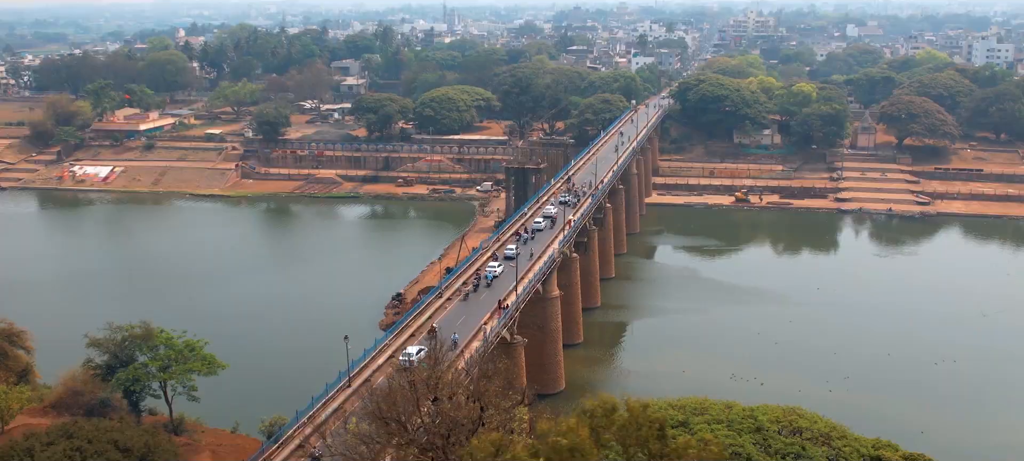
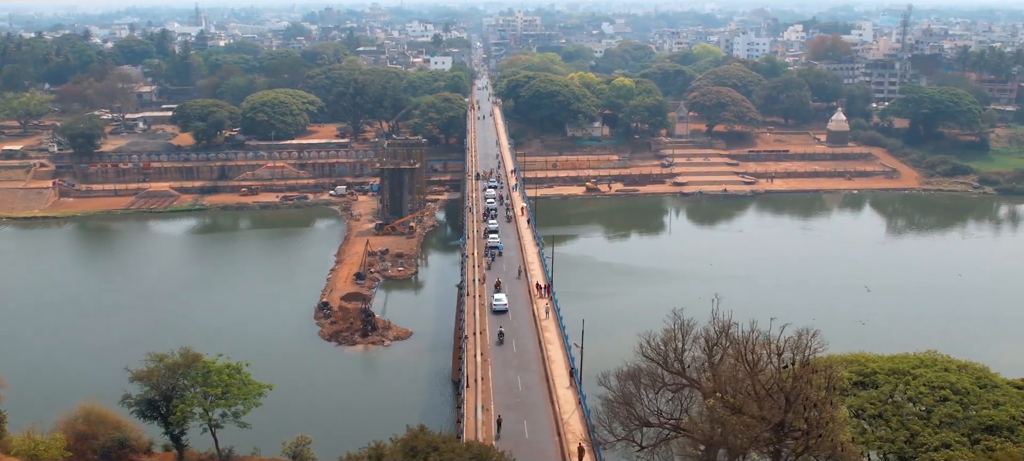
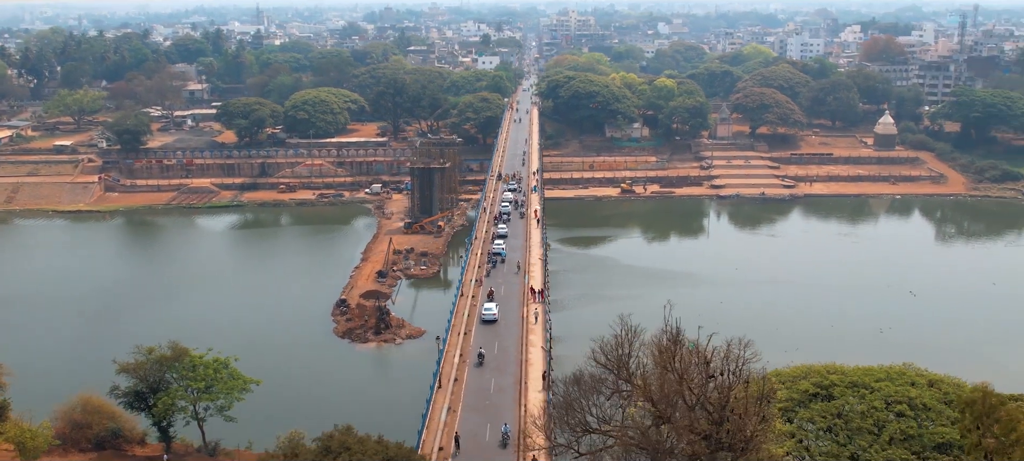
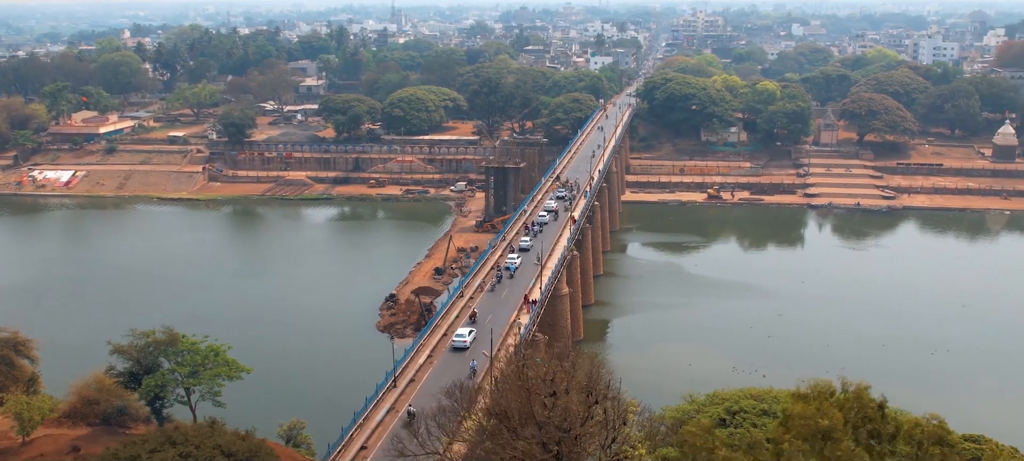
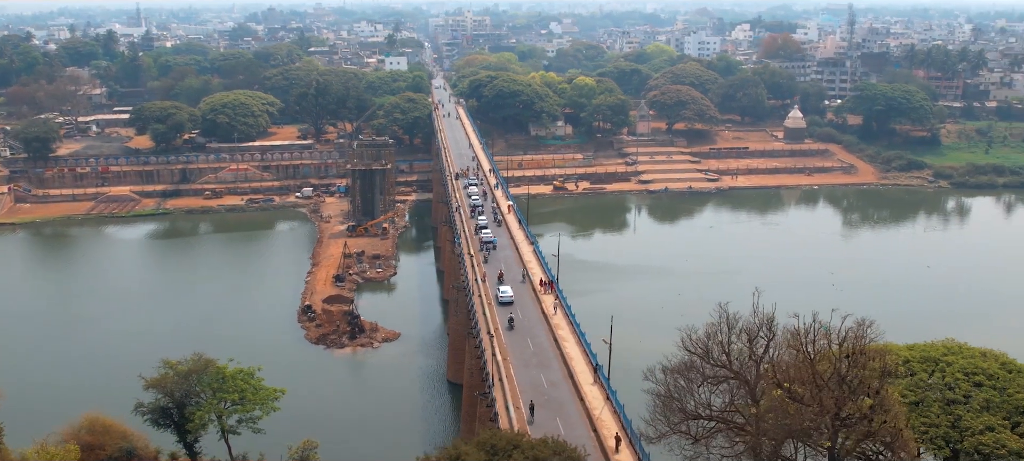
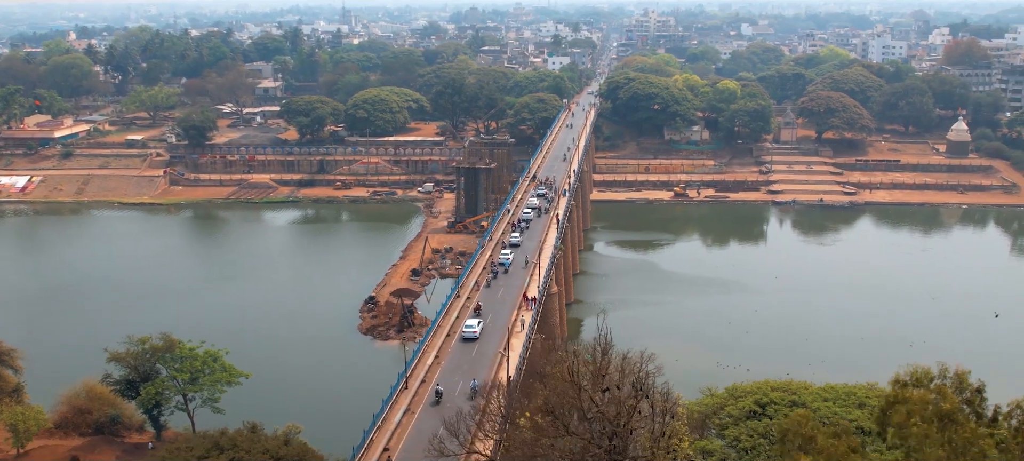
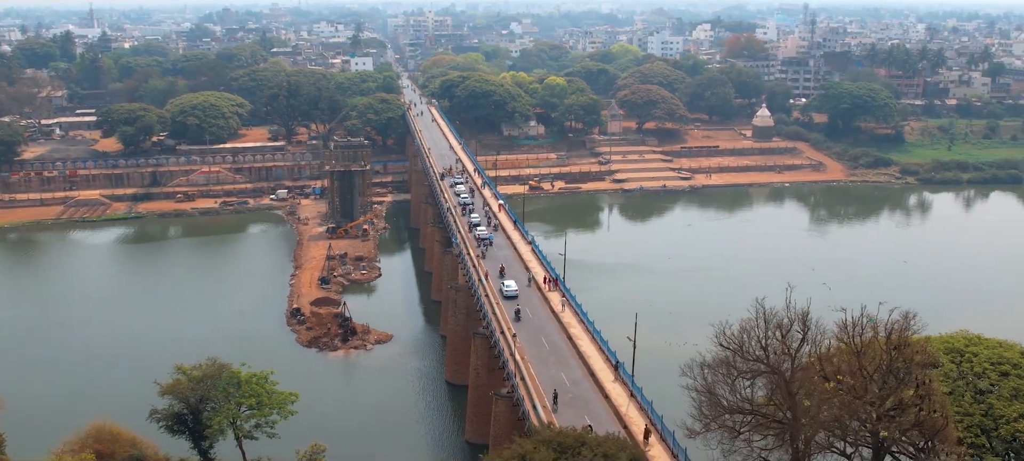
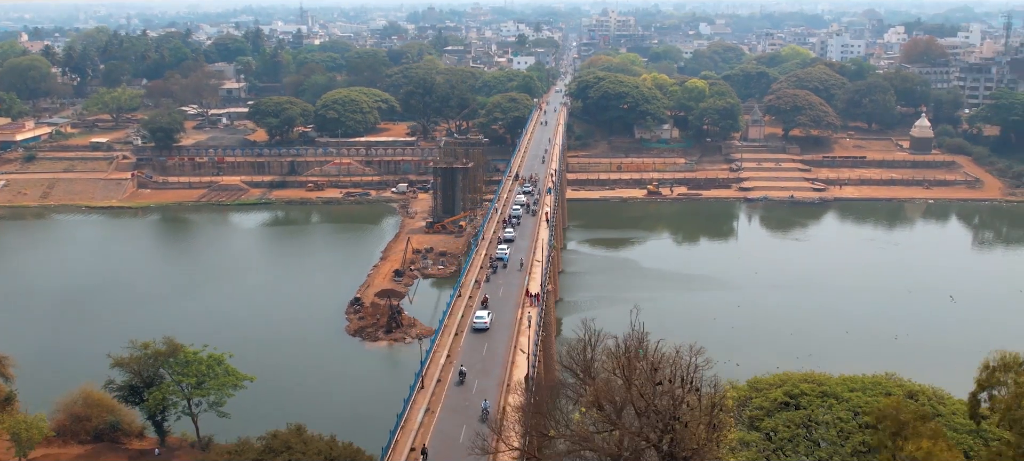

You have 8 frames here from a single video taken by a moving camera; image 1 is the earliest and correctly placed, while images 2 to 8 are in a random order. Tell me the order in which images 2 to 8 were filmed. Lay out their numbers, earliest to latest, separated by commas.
4, 6, 8, 3, 2, 5, 7
